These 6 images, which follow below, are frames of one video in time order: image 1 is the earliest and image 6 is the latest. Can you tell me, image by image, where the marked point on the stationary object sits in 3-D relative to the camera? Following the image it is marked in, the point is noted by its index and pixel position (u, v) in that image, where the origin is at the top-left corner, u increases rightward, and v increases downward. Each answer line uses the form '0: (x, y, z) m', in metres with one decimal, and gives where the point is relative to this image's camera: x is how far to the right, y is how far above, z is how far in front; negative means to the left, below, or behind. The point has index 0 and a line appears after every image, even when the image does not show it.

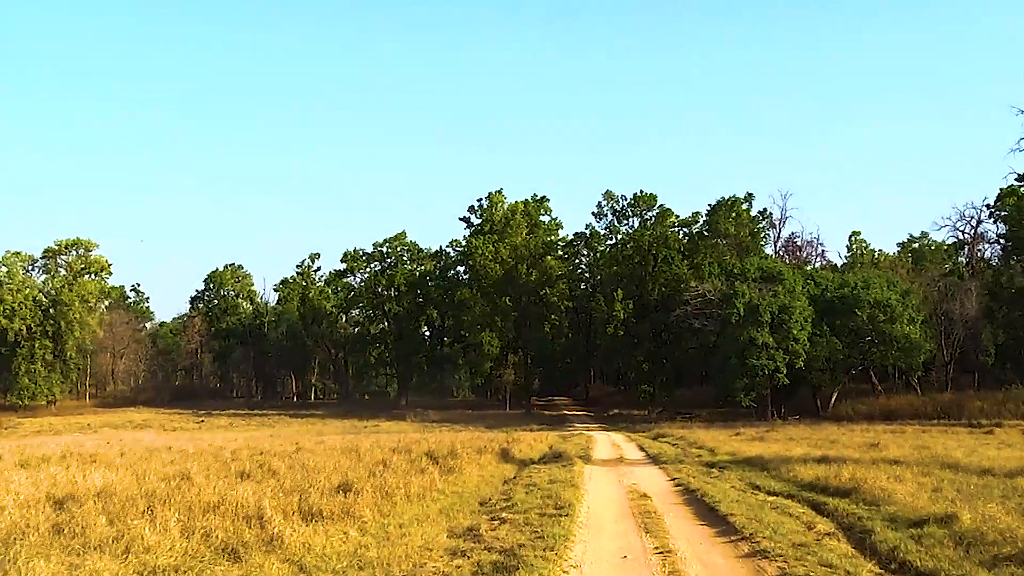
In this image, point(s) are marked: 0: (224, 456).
0: (-6.2, -3.6, +18.4) m
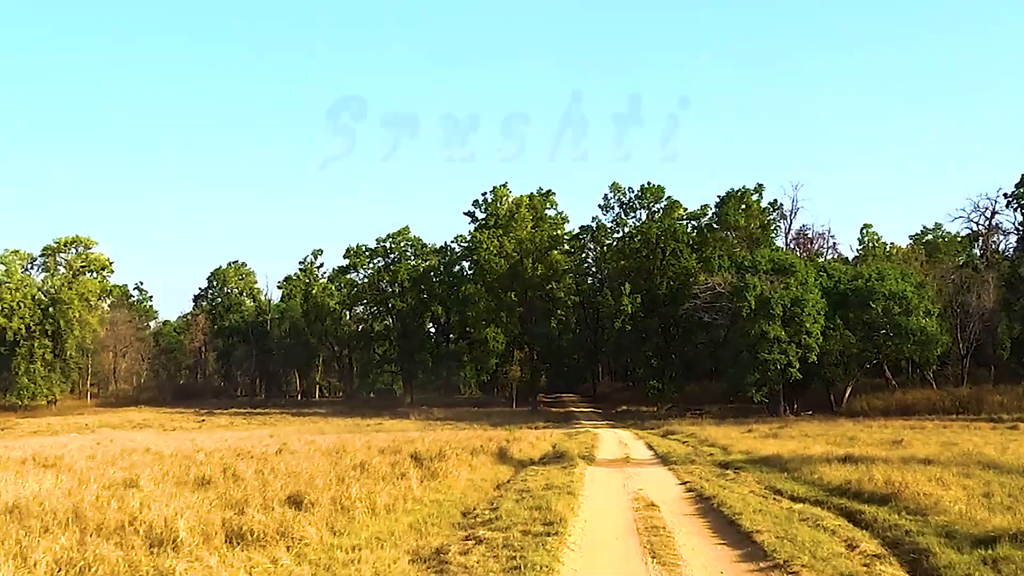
0: (-6.3, -3.3, +17.1) m
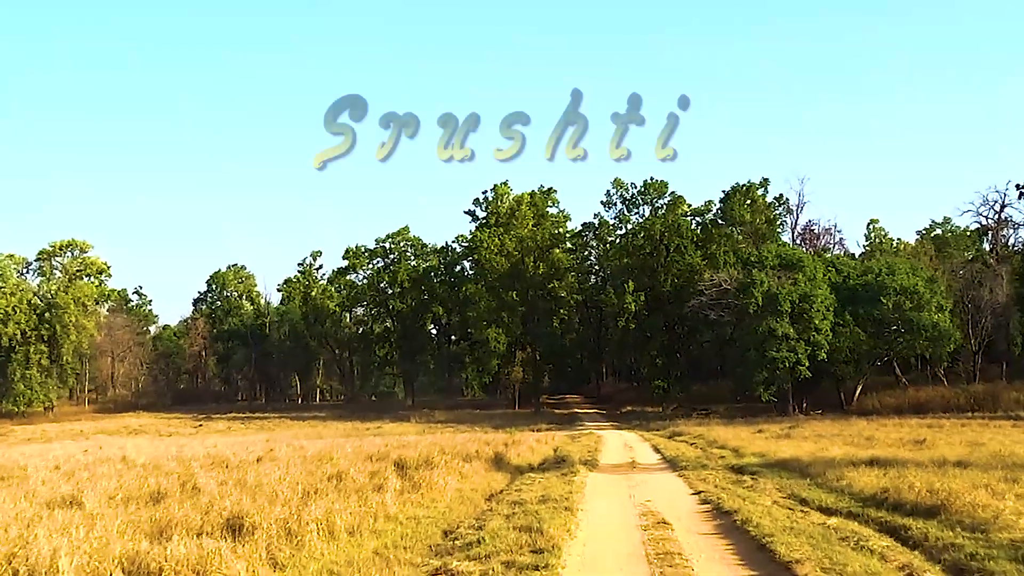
0: (-6.3, -3.3, +15.9) m
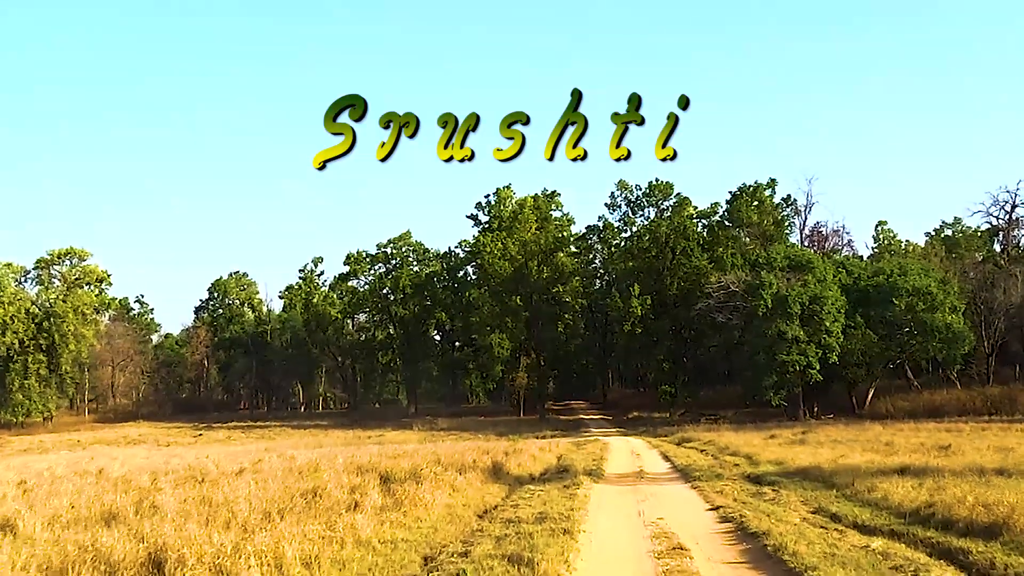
0: (-6.4, -3.3, +14.8) m
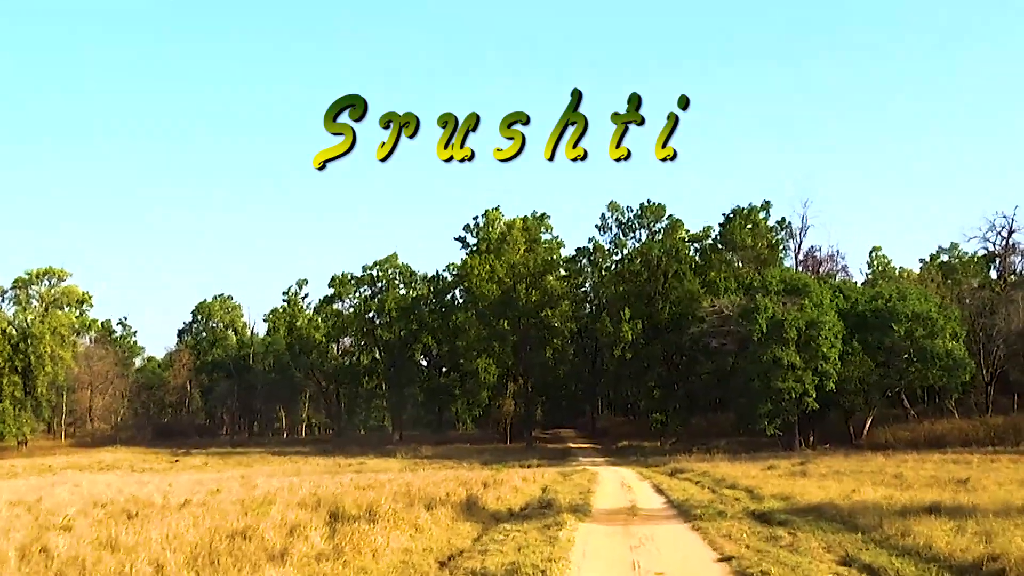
0: (-6.7, -3.4, +13.1) m
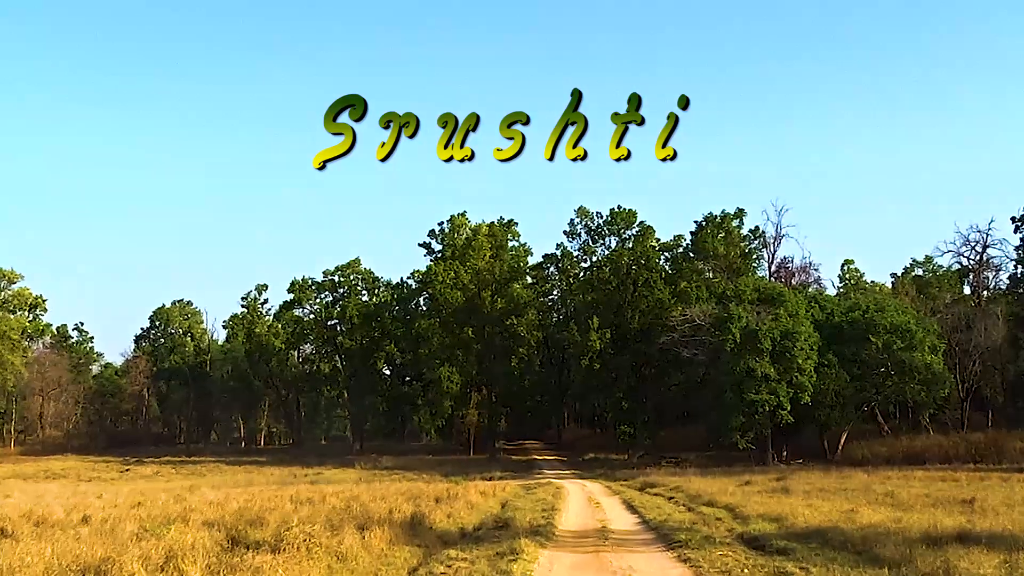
0: (-7.3, -3.1, +11.0) m
